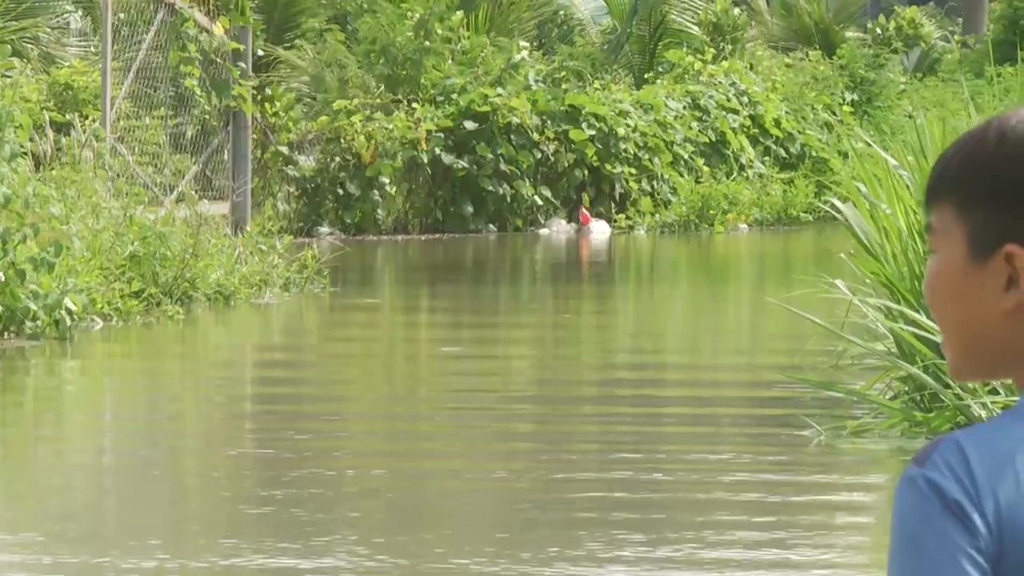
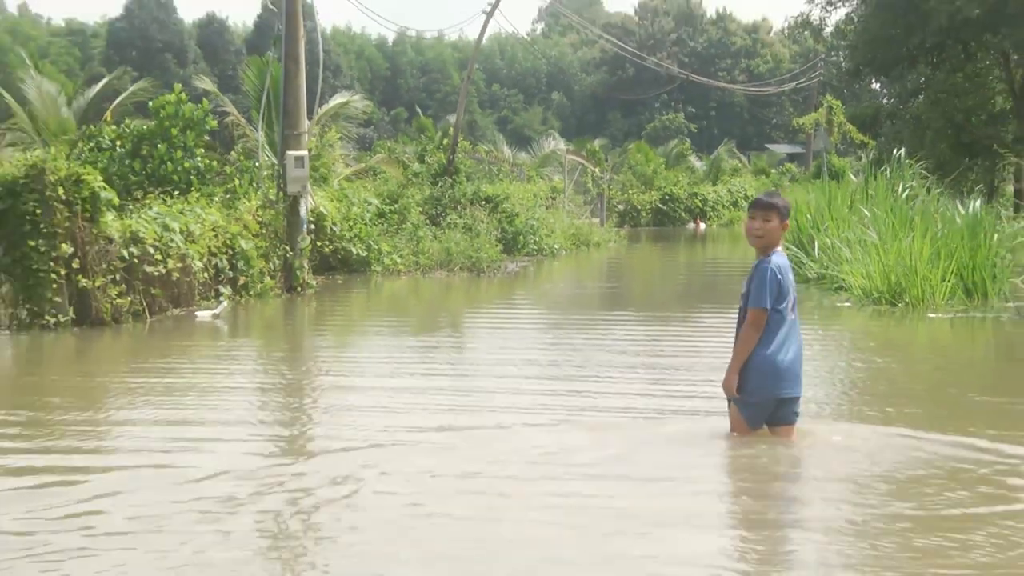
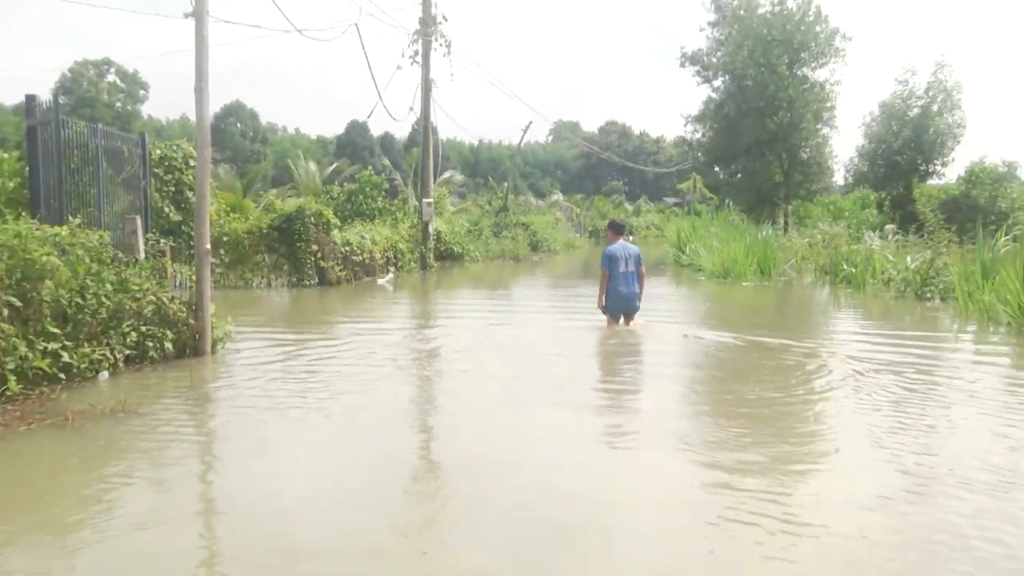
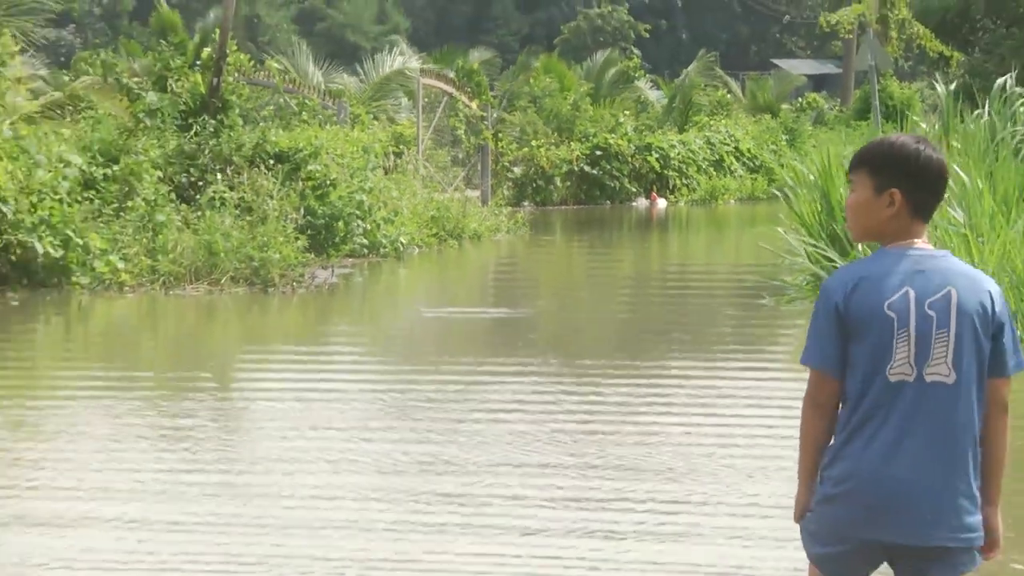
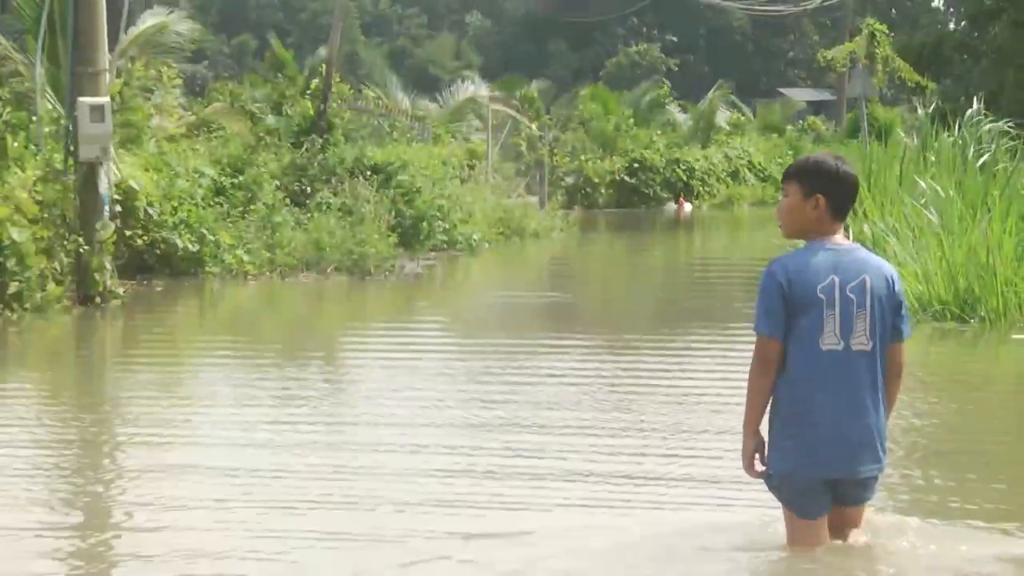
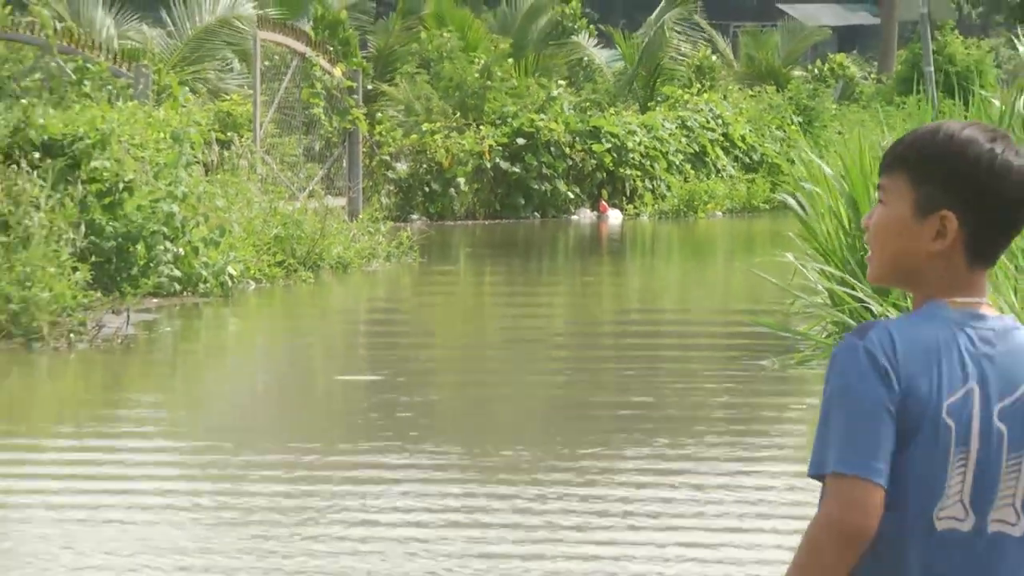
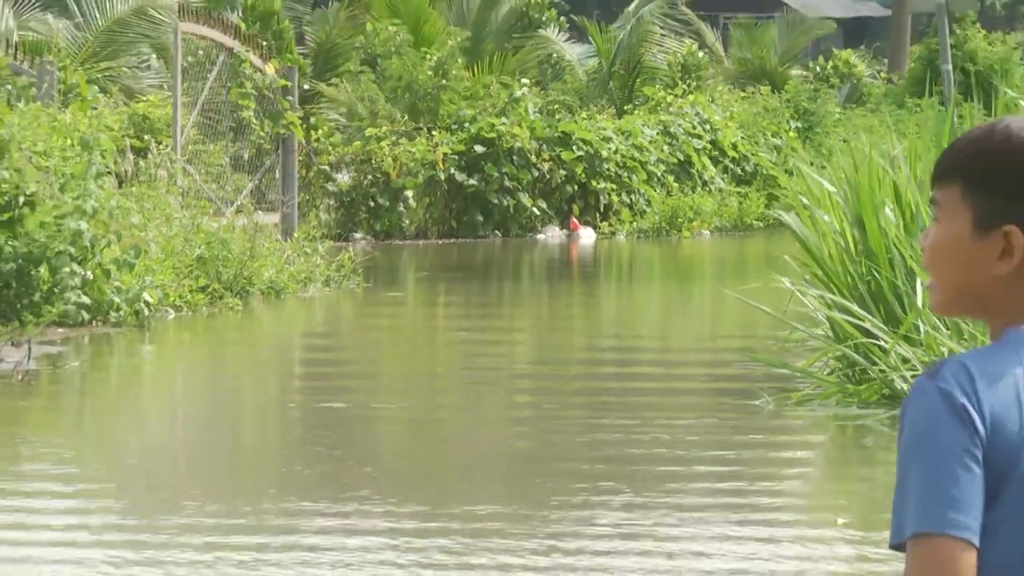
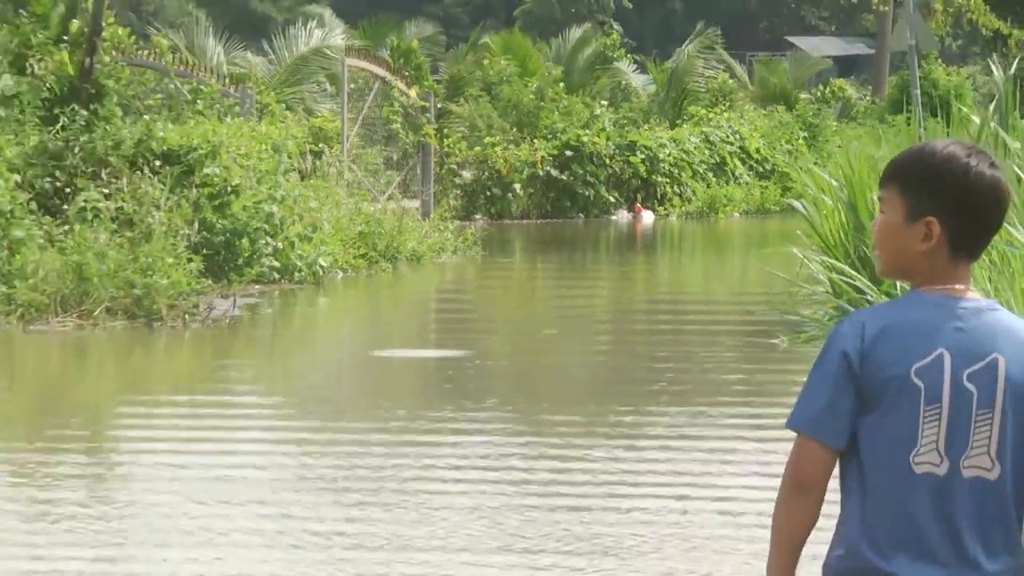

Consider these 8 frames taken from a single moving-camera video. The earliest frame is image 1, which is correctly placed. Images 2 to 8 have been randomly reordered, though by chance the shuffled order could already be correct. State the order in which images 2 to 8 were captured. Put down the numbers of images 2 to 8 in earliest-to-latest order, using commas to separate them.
7, 6, 8, 4, 5, 2, 3
